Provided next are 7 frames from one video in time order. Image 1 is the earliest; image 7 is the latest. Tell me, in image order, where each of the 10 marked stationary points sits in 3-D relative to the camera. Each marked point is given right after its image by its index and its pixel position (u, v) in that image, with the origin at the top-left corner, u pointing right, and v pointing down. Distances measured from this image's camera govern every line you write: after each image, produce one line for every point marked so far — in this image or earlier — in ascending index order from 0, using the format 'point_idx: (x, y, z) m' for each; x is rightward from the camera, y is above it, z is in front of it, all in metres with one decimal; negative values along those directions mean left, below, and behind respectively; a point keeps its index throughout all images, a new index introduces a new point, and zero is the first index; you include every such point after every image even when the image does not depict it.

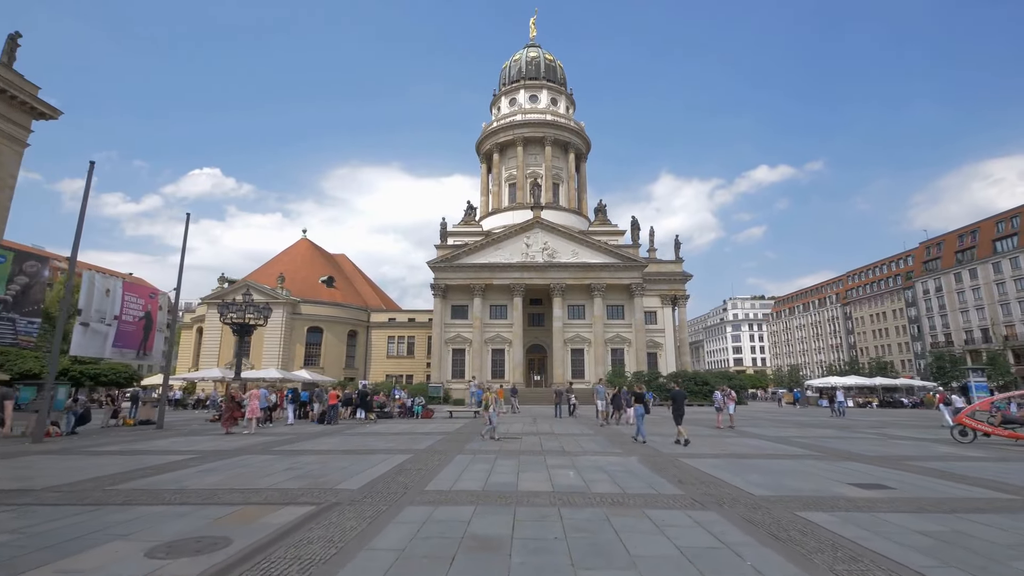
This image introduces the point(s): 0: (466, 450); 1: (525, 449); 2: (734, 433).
0: (-1.2, -4.0, +12.6) m
1: (+0.3, -4.1, +12.7) m
2: (+8.0, -5.2, +18.1) m
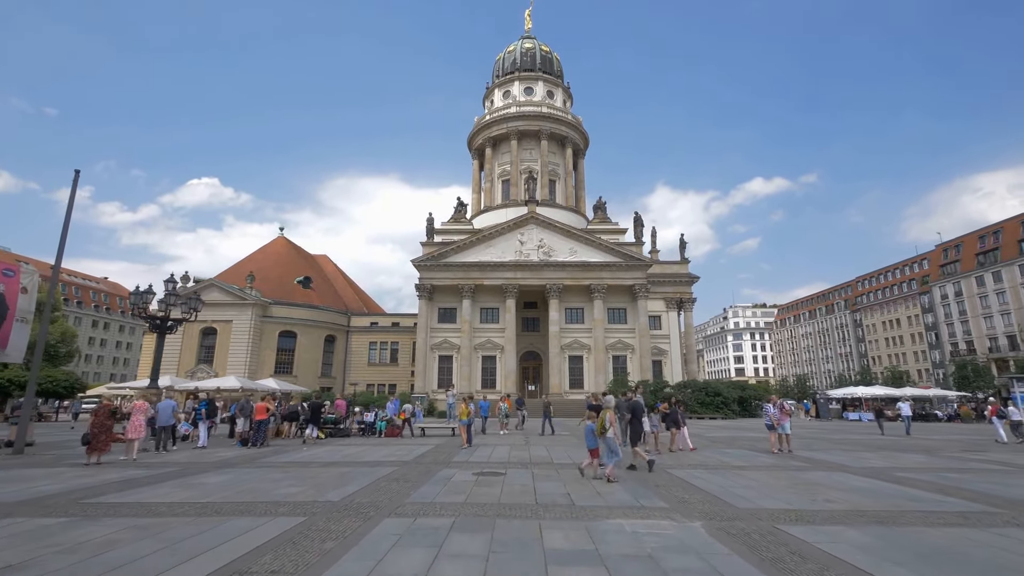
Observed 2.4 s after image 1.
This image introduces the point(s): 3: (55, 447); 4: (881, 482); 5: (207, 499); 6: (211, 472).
0: (-1.6, -3.2, +7.6) m
1: (-0.1, -3.2, +7.6) m
2: (+7.6, -4.5, +13.1) m
3: (-14.4, -5.0, +15.8) m
4: (+7.4, -3.9, +10.2) m
5: (-4.9, -3.4, +8.1) m
6: (-6.7, -4.1, +11.2) m
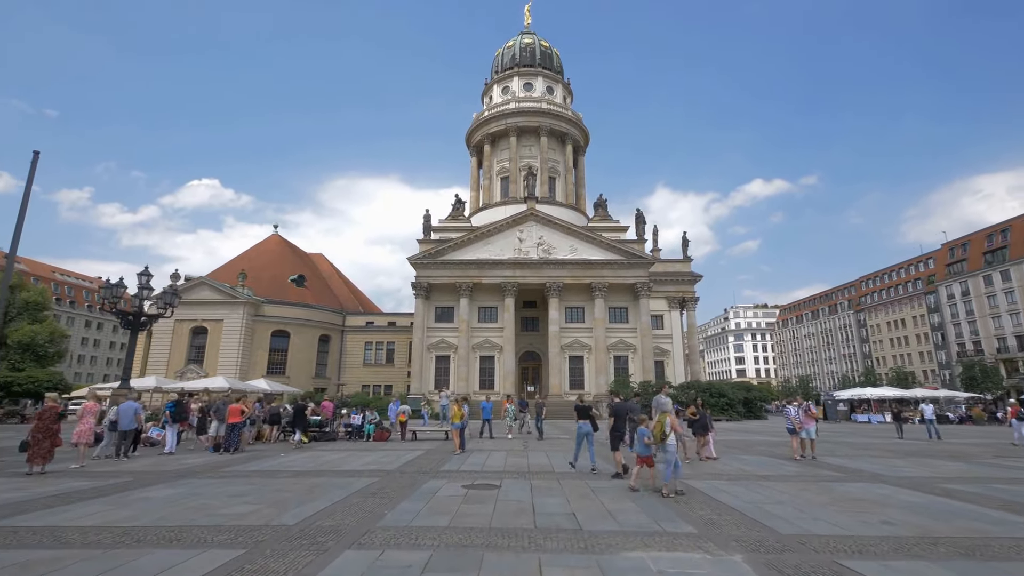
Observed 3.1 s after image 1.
0: (-1.6, -2.9, +6.2) m
1: (-0.2, -3.0, +6.3) m
2: (+7.5, -4.3, +11.8) m
3: (-14.4, -4.7, +14.5) m
4: (+7.3, -3.6, +8.8) m
5: (-5.0, -3.1, +6.7) m
6: (-6.8, -3.8, +9.8) m
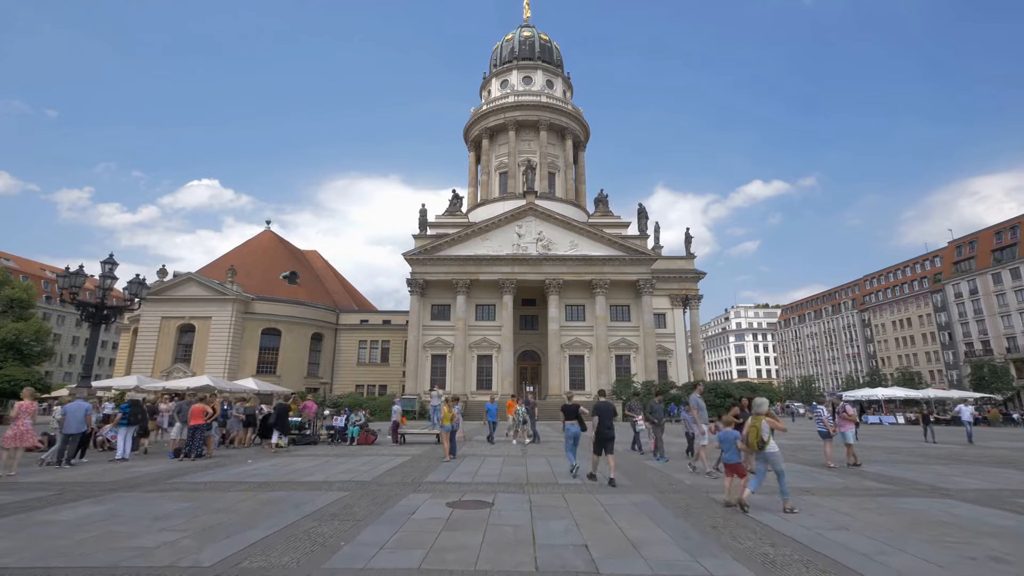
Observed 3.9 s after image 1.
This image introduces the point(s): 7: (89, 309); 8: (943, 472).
0: (-1.7, -2.6, +4.6) m
1: (-0.3, -2.6, +4.7) m
2: (+7.4, -3.9, +10.2) m
3: (-14.5, -4.4, +12.8) m
4: (+7.3, -3.3, +7.3) m
5: (-5.0, -2.7, +5.1) m
6: (-6.8, -3.4, +8.2) m
7: (-14.9, -0.7, +17.9) m
8: (+10.0, -4.3, +11.8) m
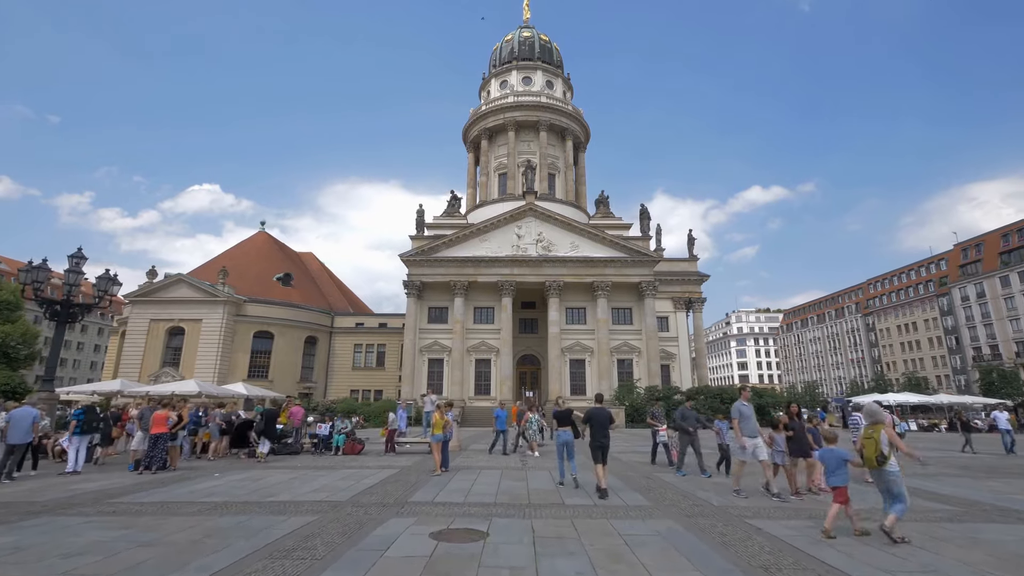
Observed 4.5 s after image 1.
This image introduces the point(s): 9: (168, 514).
0: (-1.7, -2.3, +3.3) m
1: (-0.3, -2.4, +3.3) m
2: (+7.4, -3.7, +8.9) m
3: (-14.6, -4.2, +11.5) m
4: (+7.3, -3.1, +5.9) m
5: (-5.1, -2.5, +3.8) m
6: (-6.9, -3.2, +6.9) m
7: (-15.0, -0.6, +16.5) m
8: (+10.0, -4.2, +10.4) m
9: (-5.2, -3.4, +7.6) m
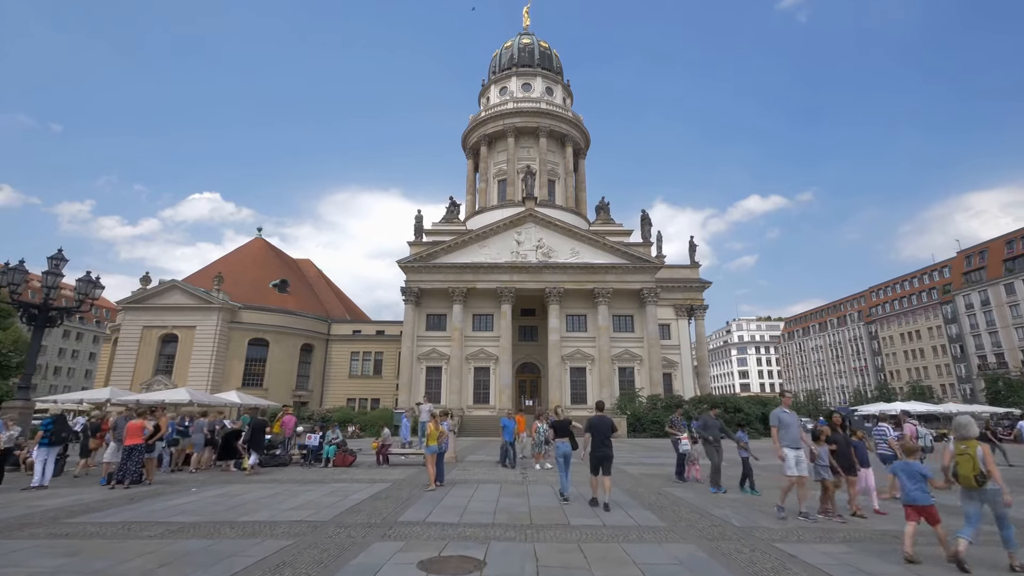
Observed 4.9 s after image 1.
0: (-1.7, -2.2, +2.5) m
1: (-0.3, -2.2, +2.6) m
2: (+7.4, -3.7, +8.1) m
3: (-14.6, -4.2, +10.7) m
4: (+7.3, -3.0, +5.1) m
5: (-5.1, -2.4, +3.0) m
6: (-6.9, -3.2, +6.1) m
7: (-15.0, -0.7, +15.8) m
8: (+10.0, -4.2, +9.6) m
9: (-5.2, -3.3, +6.8) m
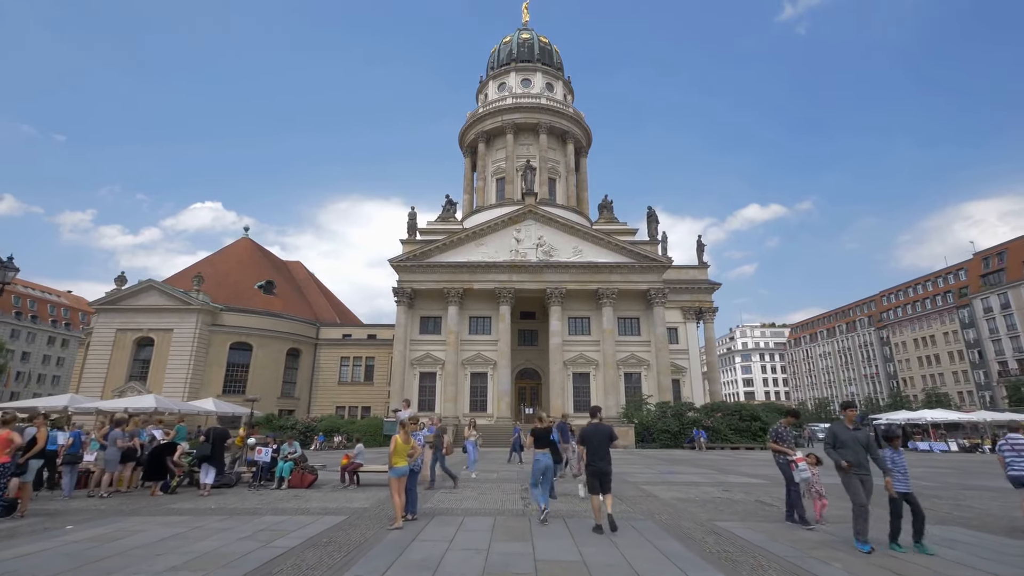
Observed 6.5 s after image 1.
0: (-1.7, -1.5, -0.4) m
1: (-0.3, -1.5, -0.3) m
2: (+7.4, -3.1, +5.2) m
3: (-14.6, -3.6, +7.7) m
4: (+7.2, -2.3, +2.3) m
5: (-5.1, -1.6, +0.1) m
6: (-6.9, -2.5, +3.2) m
7: (-15.0, -0.2, +12.9) m
8: (+10.0, -3.5, +6.8) m
9: (-5.2, -2.7, +3.9) m
